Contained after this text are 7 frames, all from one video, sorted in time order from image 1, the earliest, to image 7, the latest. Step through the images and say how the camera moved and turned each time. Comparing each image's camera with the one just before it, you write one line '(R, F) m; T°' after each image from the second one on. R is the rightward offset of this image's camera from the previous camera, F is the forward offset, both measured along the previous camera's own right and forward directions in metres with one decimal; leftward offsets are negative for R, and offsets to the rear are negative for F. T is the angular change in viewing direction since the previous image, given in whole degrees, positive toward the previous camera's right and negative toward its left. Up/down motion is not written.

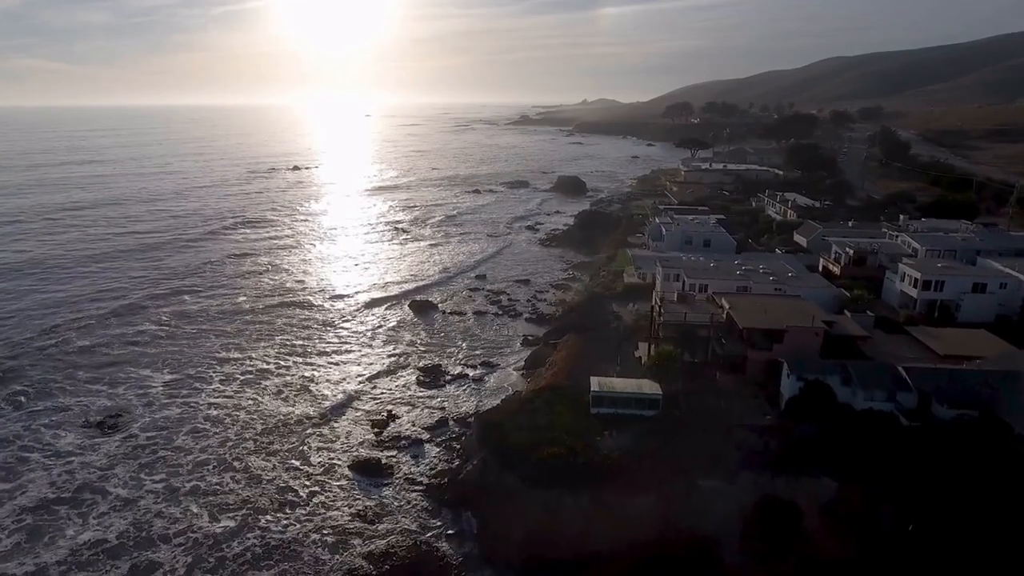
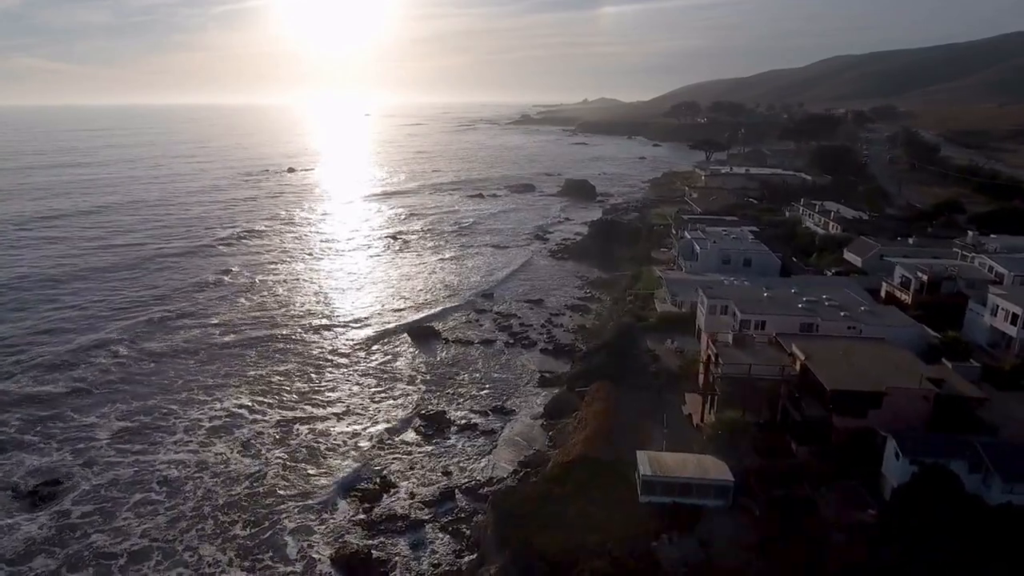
(-0.6, +4.2) m; 0°
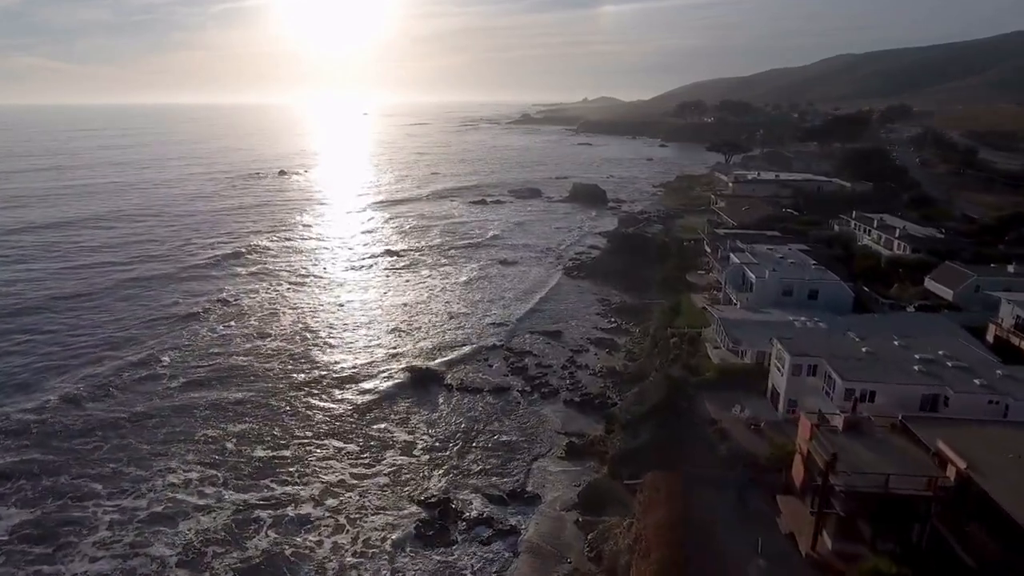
(-0.6, +5.2) m; 0°
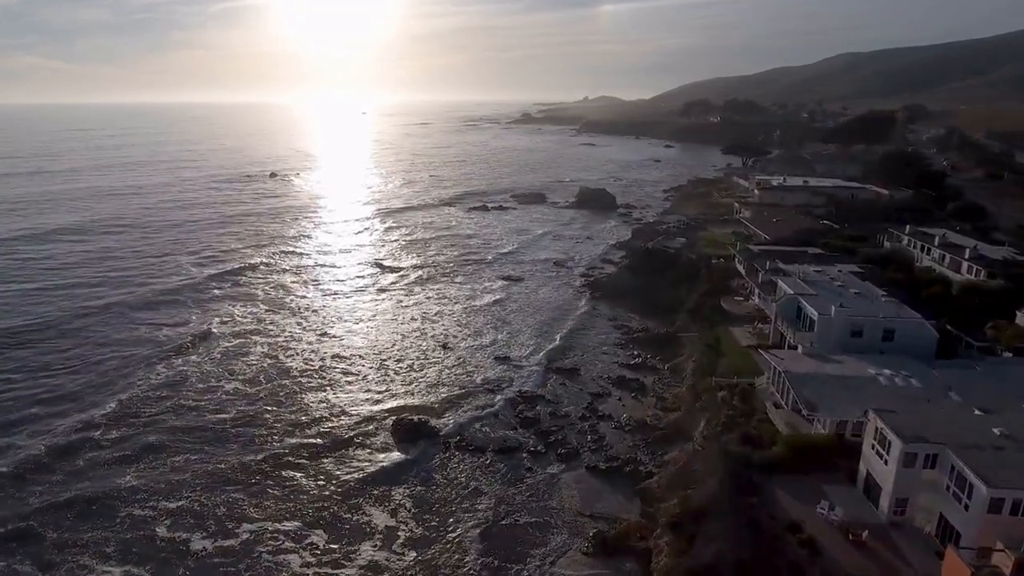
(-0.3, +4.4) m; 0°
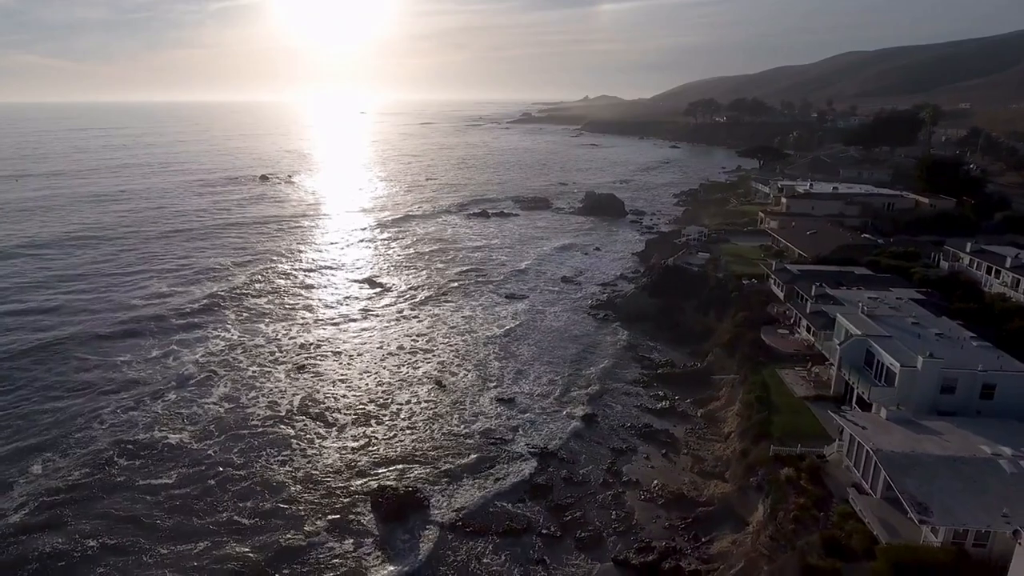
(-0.2, +4.0) m; 0°
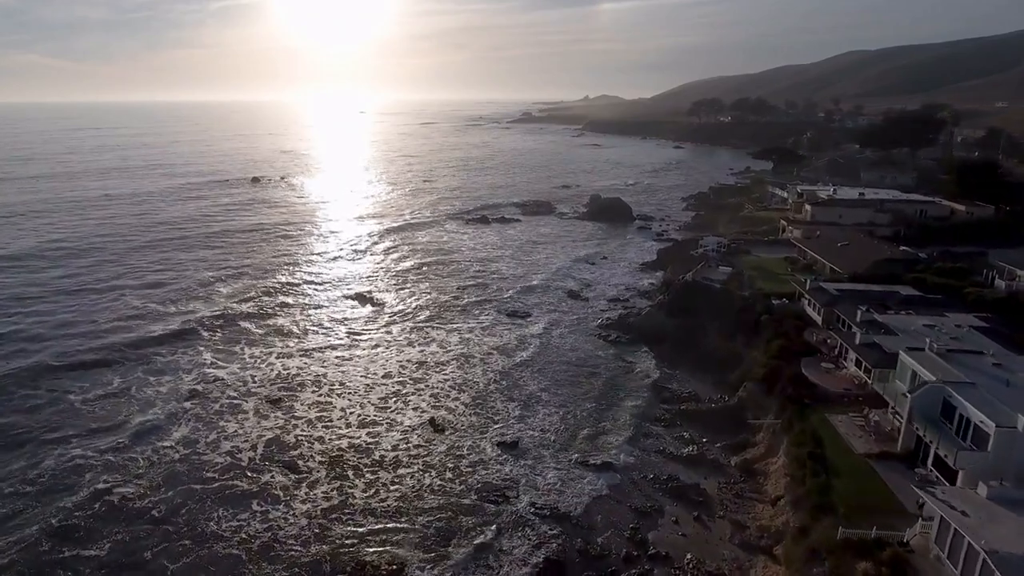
(-0.1, +3.2) m; 0°
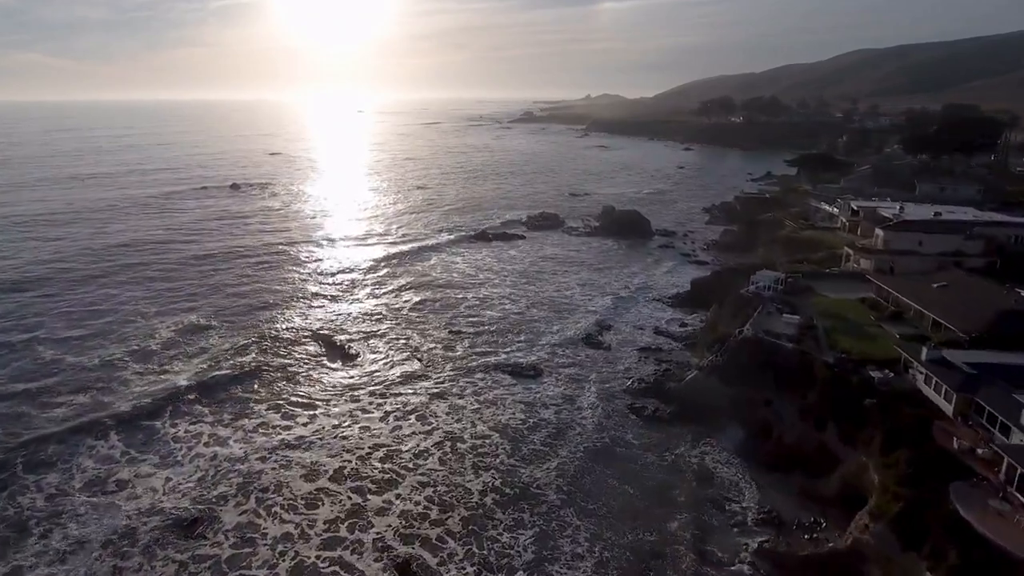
(-0.2, +7.1) m; 0°
